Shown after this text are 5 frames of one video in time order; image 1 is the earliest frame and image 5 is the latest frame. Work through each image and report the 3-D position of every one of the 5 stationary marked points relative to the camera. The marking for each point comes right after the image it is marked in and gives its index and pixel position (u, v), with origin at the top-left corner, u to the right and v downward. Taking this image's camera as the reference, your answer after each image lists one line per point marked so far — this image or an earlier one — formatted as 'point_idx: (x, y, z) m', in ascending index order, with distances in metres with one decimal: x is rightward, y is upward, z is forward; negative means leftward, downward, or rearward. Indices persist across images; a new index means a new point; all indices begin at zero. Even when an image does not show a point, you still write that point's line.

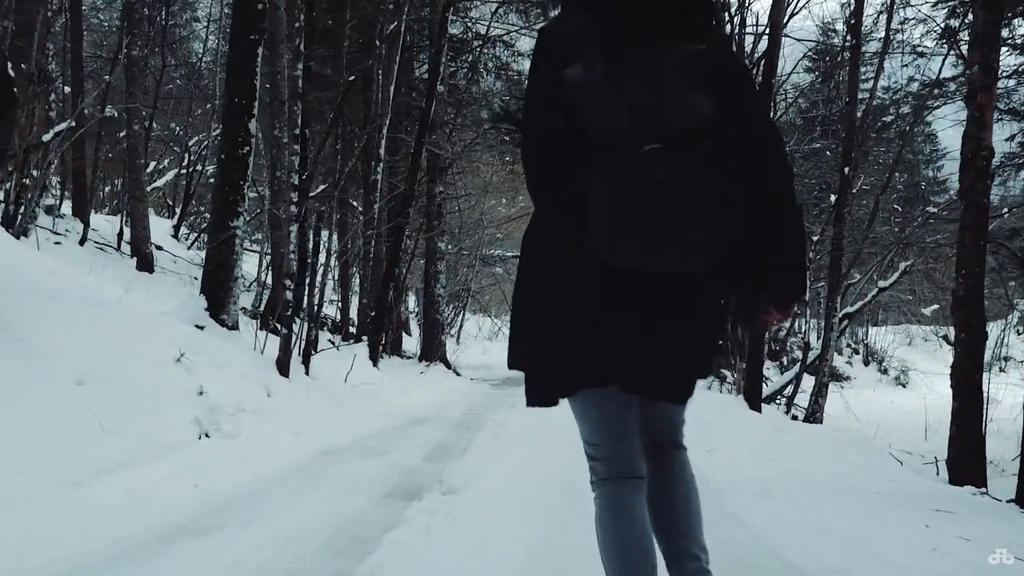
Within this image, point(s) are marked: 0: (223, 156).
0: (-3.3, +1.5, +8.0) m
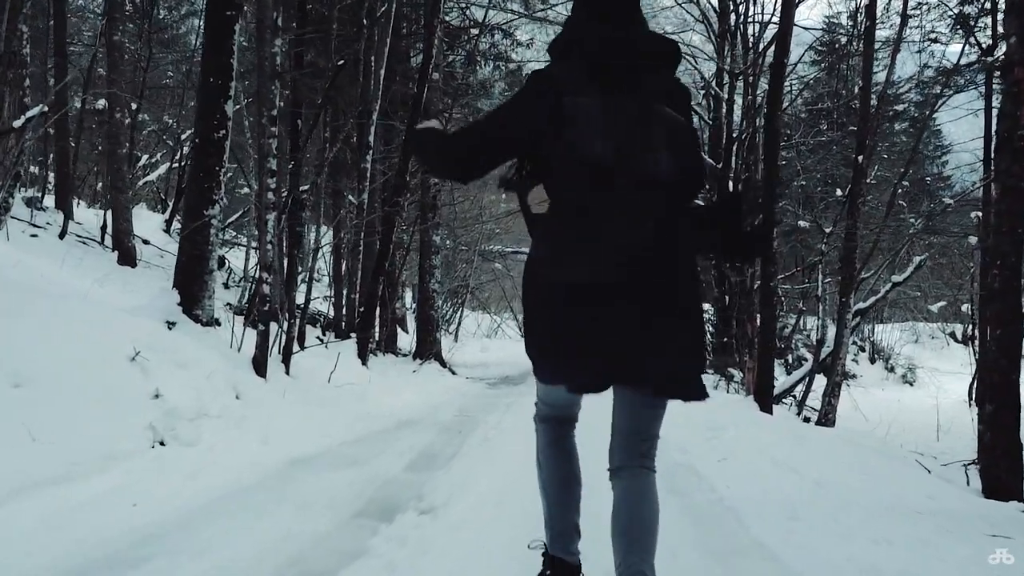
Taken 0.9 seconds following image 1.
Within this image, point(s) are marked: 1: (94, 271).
0: (-3.4, +1.6, +7.5) m
1: (-5.9, +0.2, +9.9) m
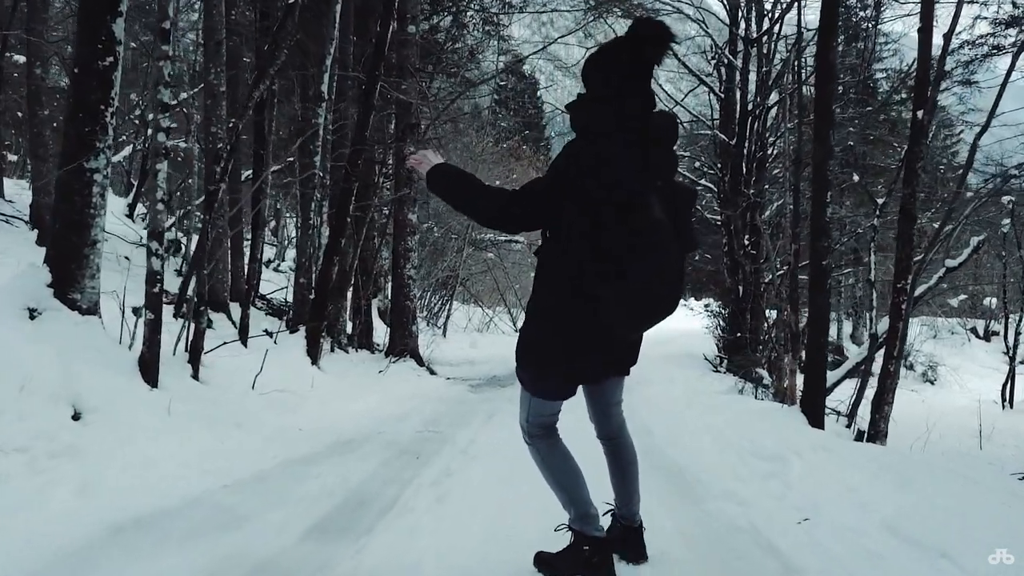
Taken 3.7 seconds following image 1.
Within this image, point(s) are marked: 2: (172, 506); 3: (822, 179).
0: (-3.6, +1.8, +5.7) m
1: (-6.1, +0.4, +8.1) m
2: (-1.6, -1.0, +3.4) m
3: (+3.1, +1.1, +7.0) m
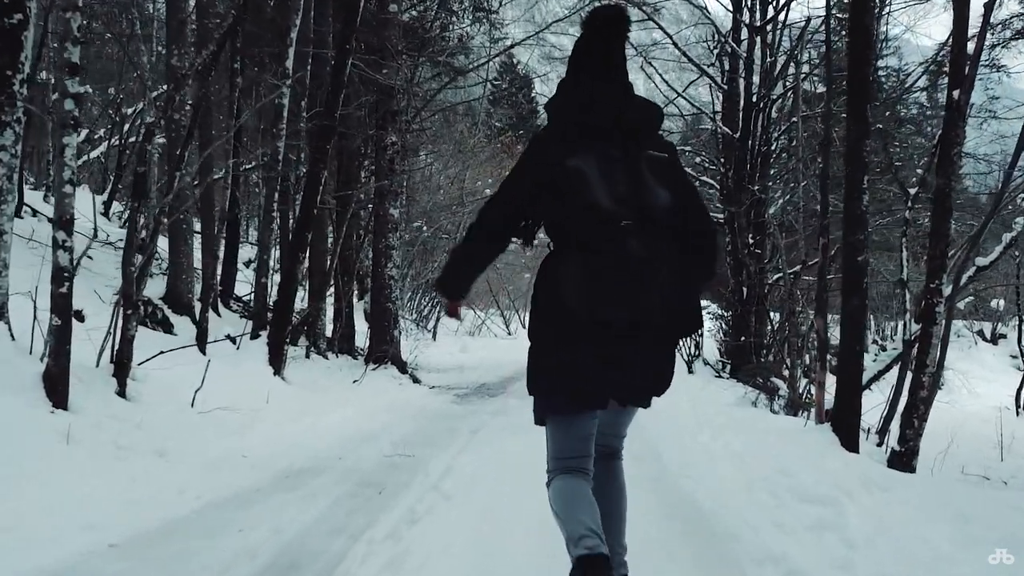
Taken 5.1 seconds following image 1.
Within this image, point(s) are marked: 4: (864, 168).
0: (-3.7, +1.8, +4.8) m
1: (-6.3, +0.4, +7.2) m
2: (-1.7, -1.0, +2.5) m
3: (+3.0, +1.1, +6.1) m
4: (+3.0, +1.0, +6.0) m
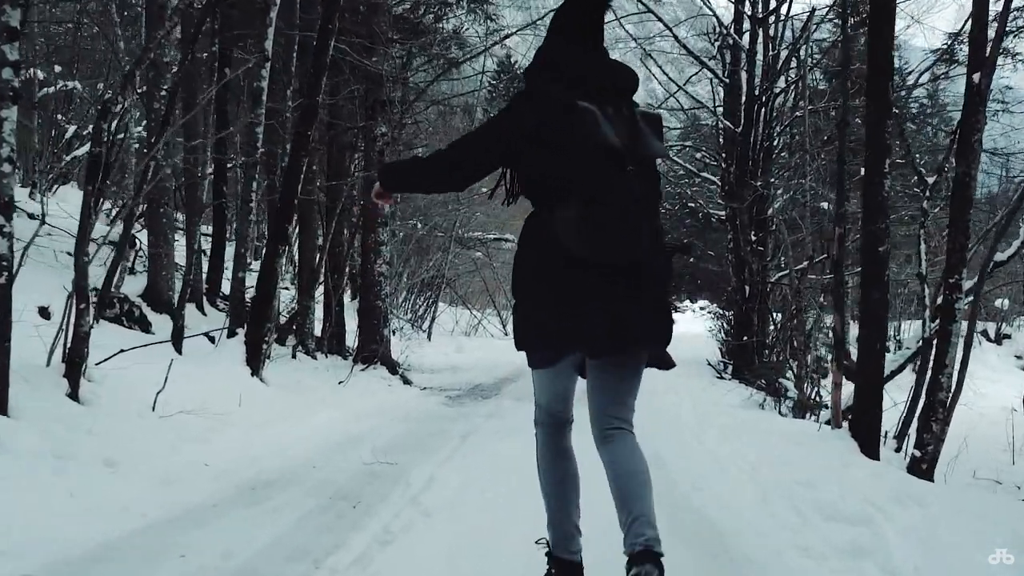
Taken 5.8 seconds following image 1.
0: (-3.7, +1.8, +4.4) m
1: (-6.3, +0.5, +6.7) m
2: (-1.8, -1.0, +2.1) m
3: (+2.9, +1.1, +5.7) m
4: (+3.0, +1.1, +5.6) m
